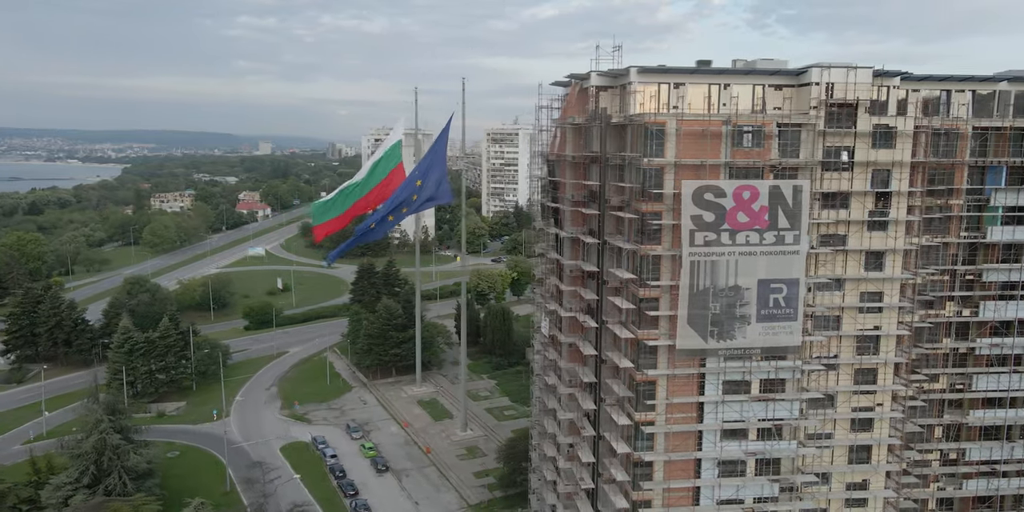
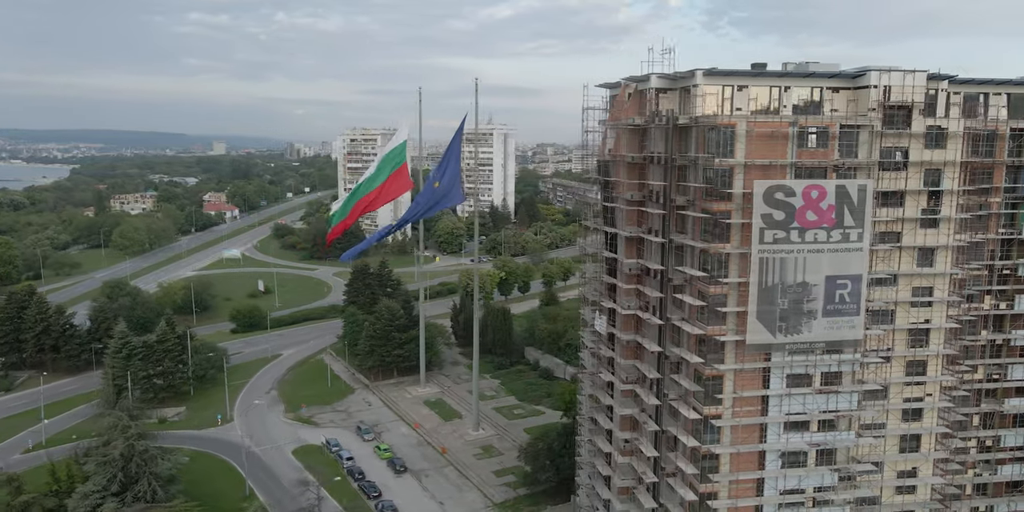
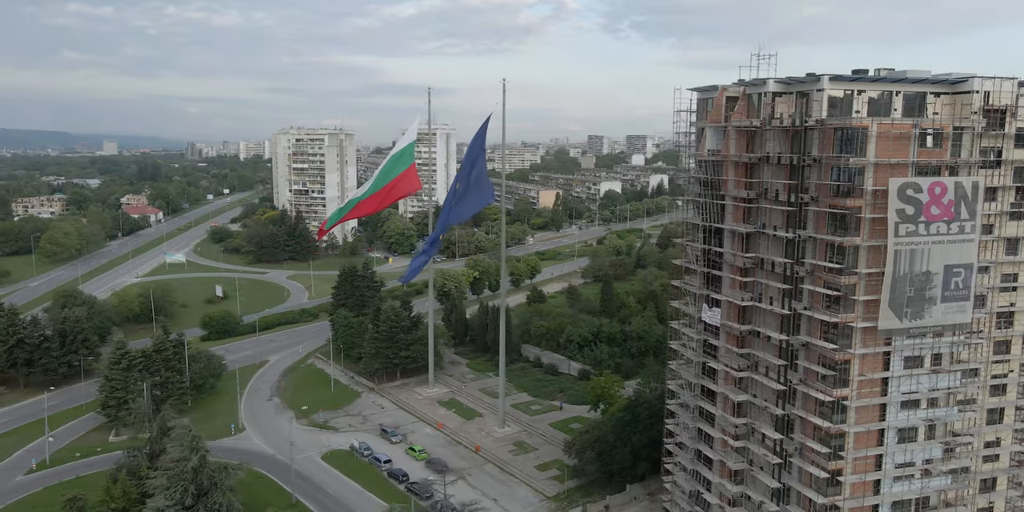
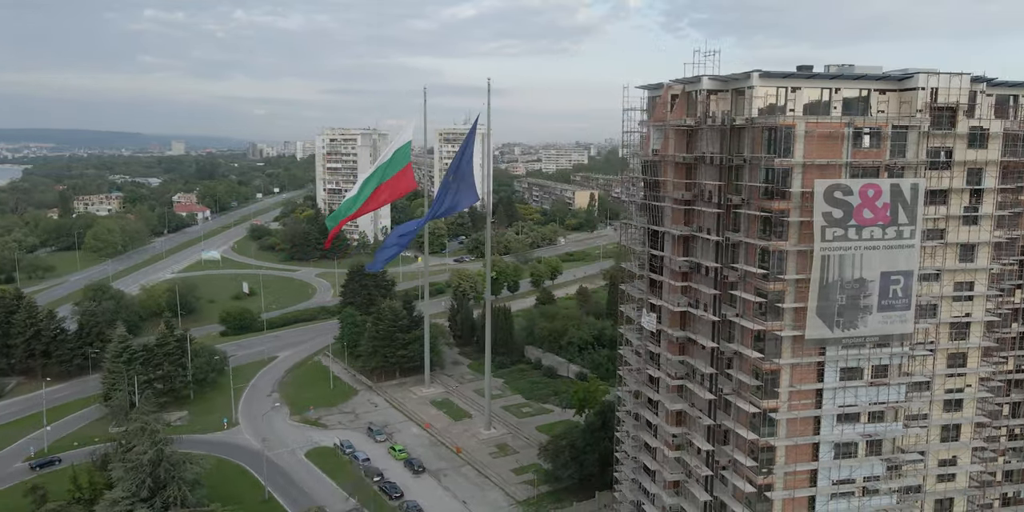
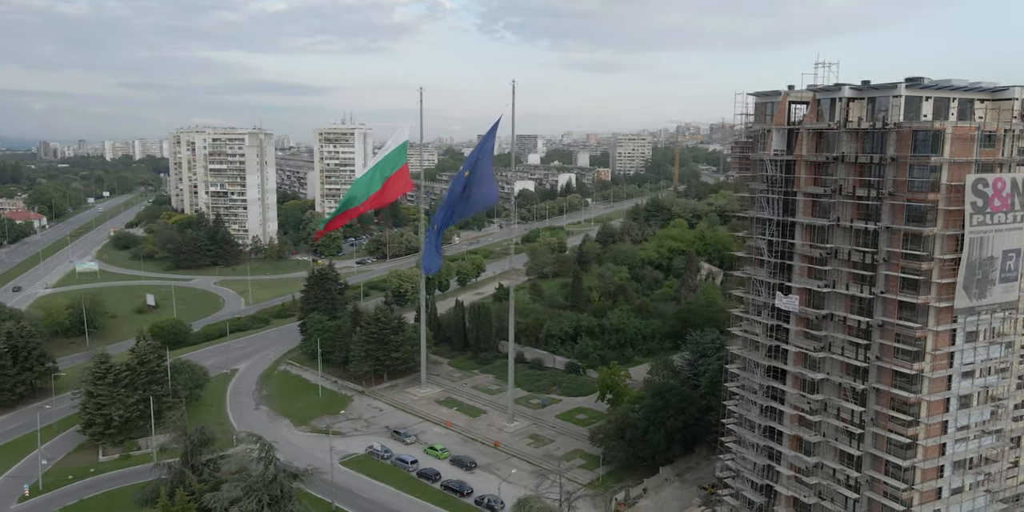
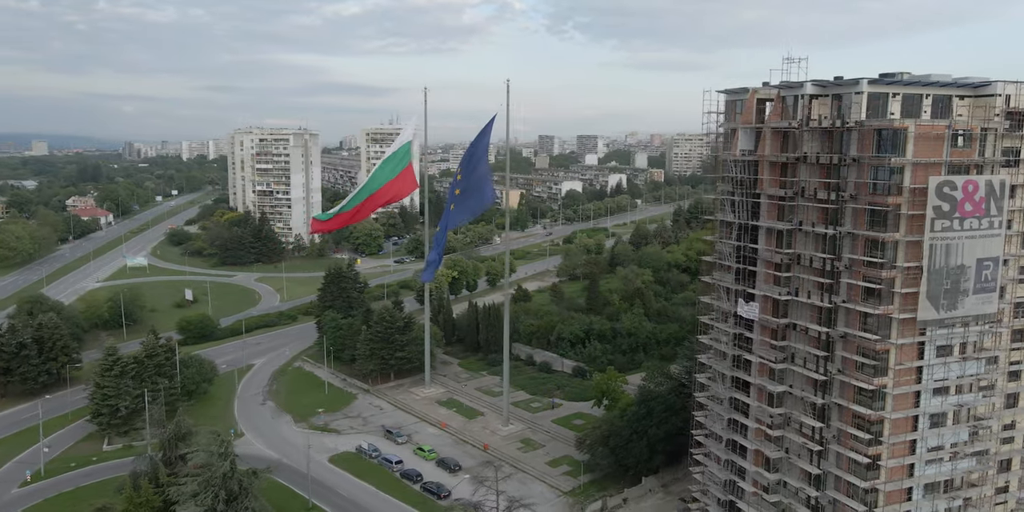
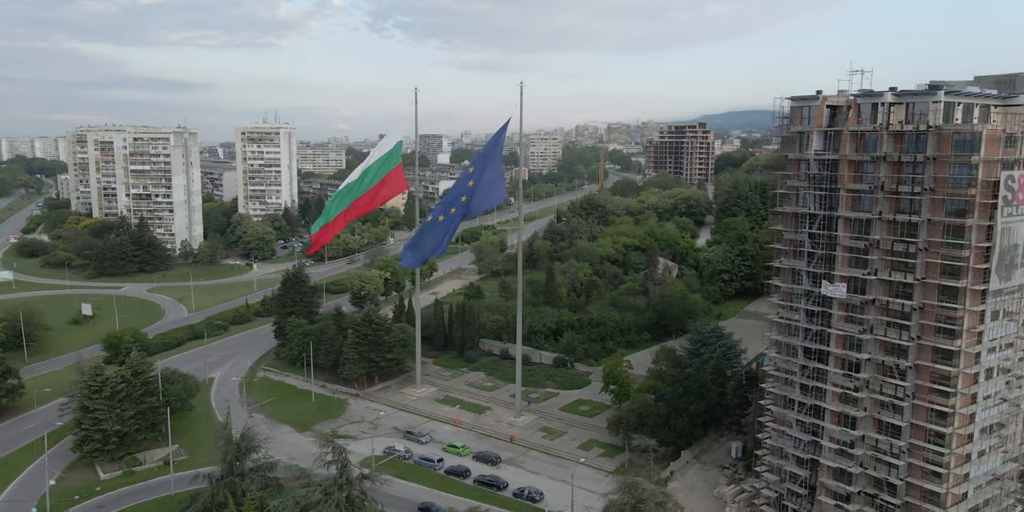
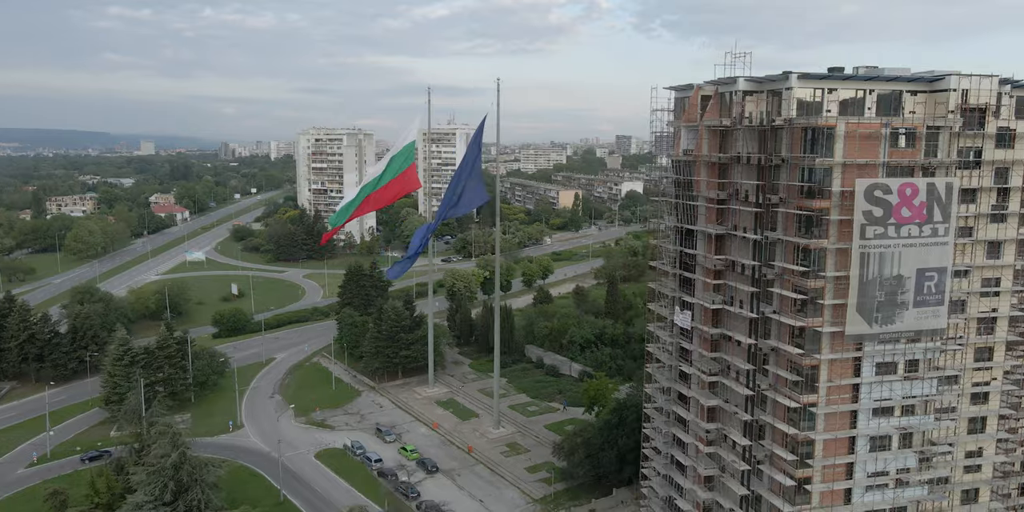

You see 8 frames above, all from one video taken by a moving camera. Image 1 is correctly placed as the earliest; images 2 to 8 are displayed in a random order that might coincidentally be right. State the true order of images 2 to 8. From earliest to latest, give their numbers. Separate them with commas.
2, 4, 8, 3, 6, 5, 7
